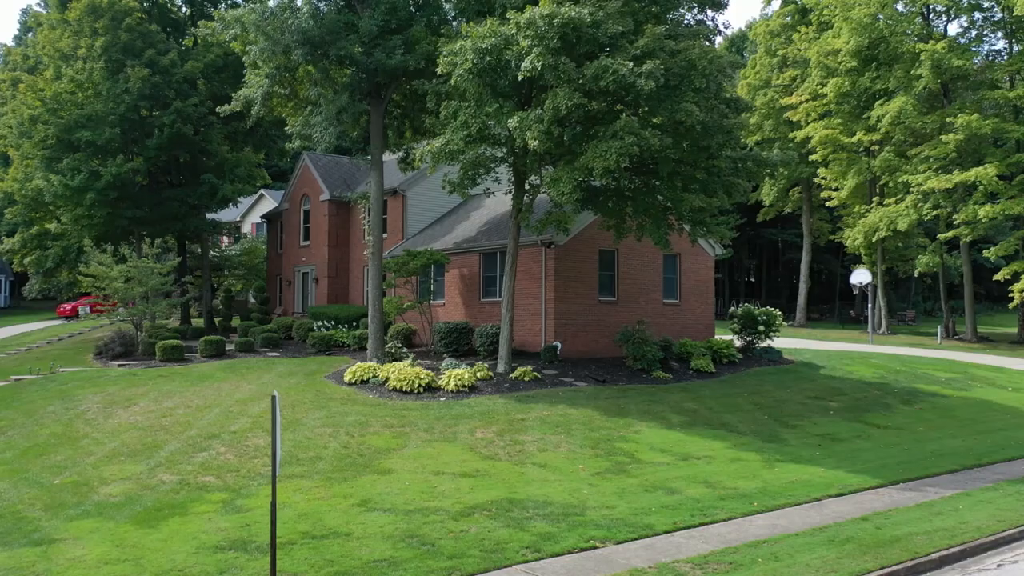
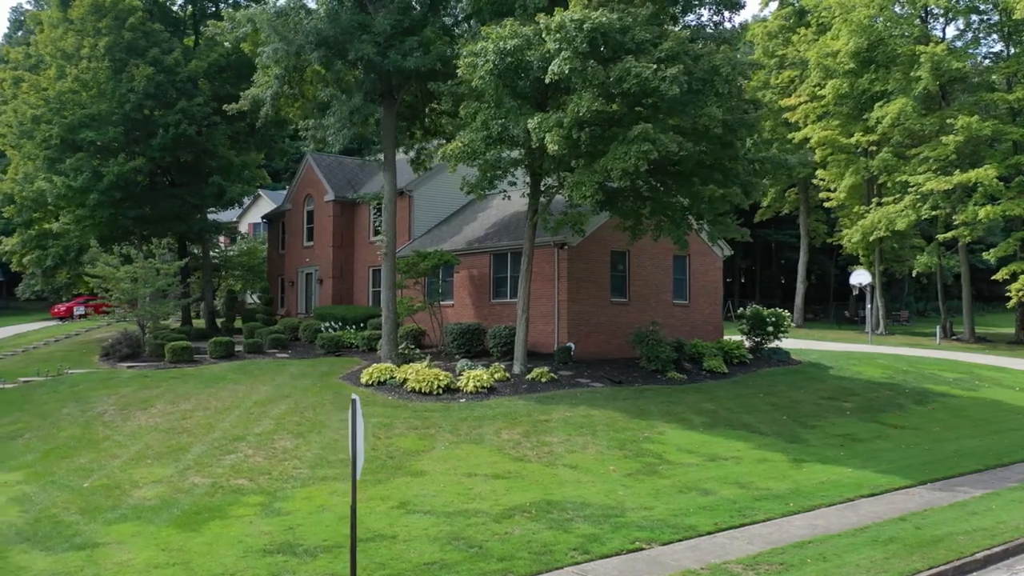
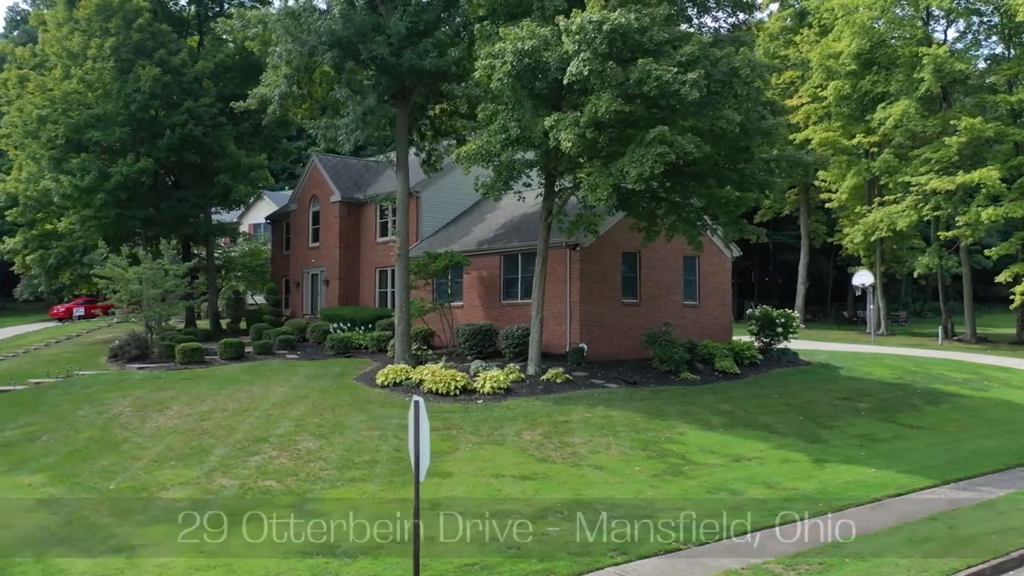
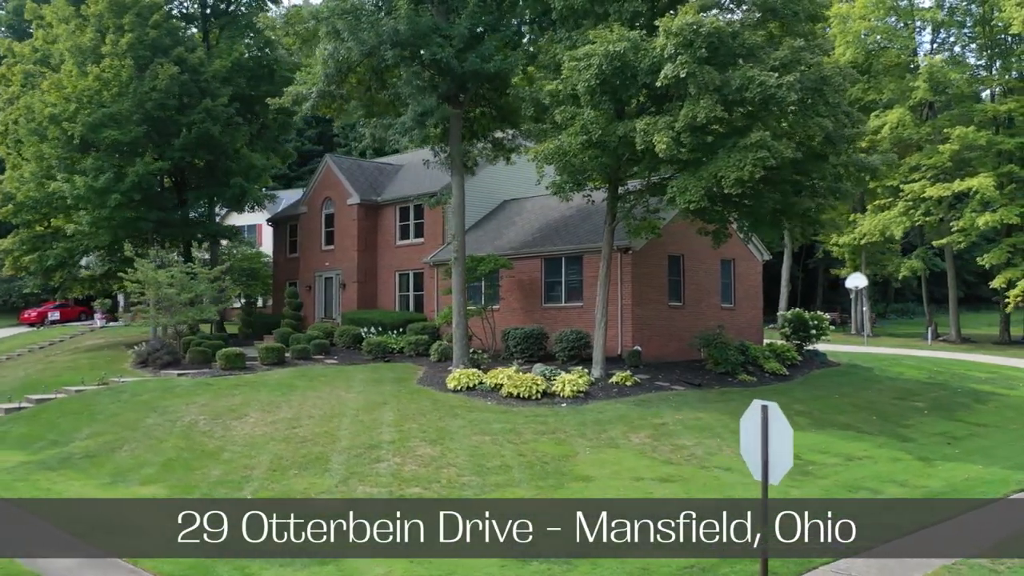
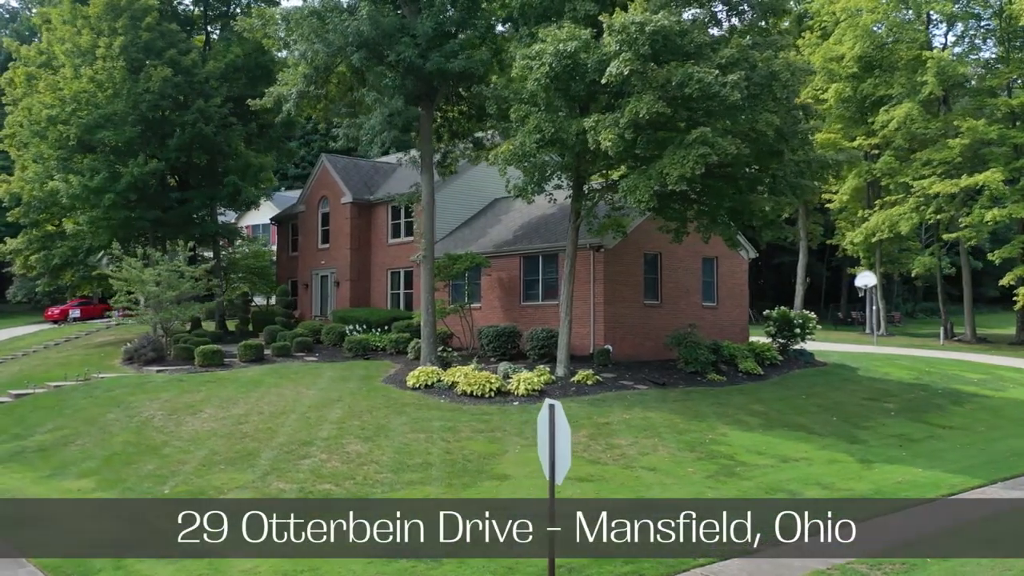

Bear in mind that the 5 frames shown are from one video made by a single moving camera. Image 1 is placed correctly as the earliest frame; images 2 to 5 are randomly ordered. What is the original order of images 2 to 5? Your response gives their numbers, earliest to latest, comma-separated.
2, 3, 5, 4
